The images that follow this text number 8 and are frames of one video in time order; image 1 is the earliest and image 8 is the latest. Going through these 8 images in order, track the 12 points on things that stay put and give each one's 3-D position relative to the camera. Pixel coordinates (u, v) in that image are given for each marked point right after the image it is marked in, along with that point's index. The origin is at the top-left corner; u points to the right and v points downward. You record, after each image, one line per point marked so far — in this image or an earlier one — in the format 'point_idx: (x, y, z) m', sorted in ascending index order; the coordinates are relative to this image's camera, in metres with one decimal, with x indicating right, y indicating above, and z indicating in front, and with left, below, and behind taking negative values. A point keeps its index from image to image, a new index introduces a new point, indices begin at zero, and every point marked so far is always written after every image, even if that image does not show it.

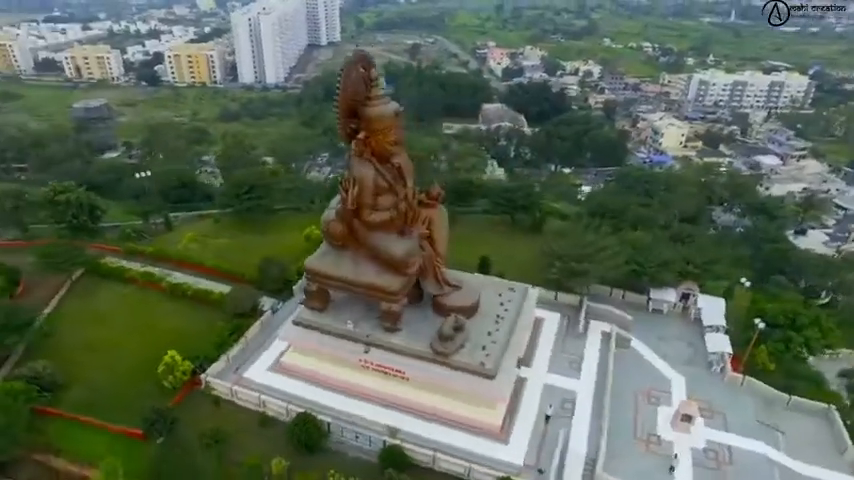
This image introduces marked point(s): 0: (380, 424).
0: (-1.1, -4.0, +11.7) m
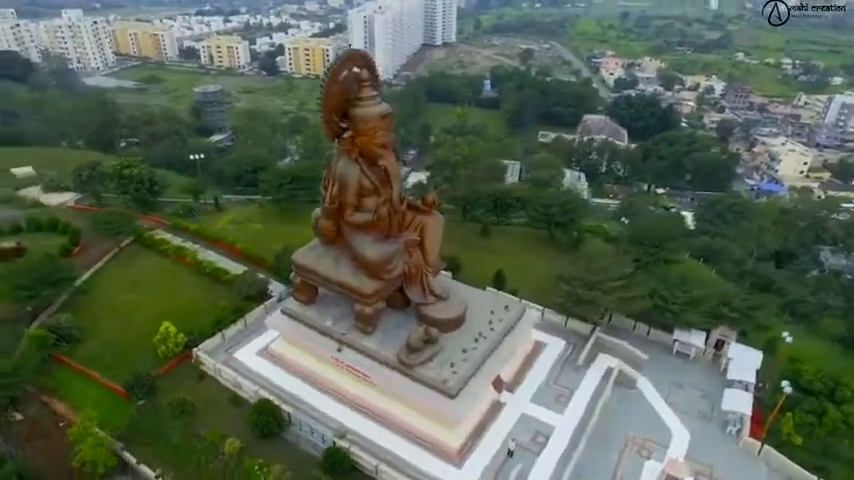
0: (-1.9, -4.0, +11.7) m
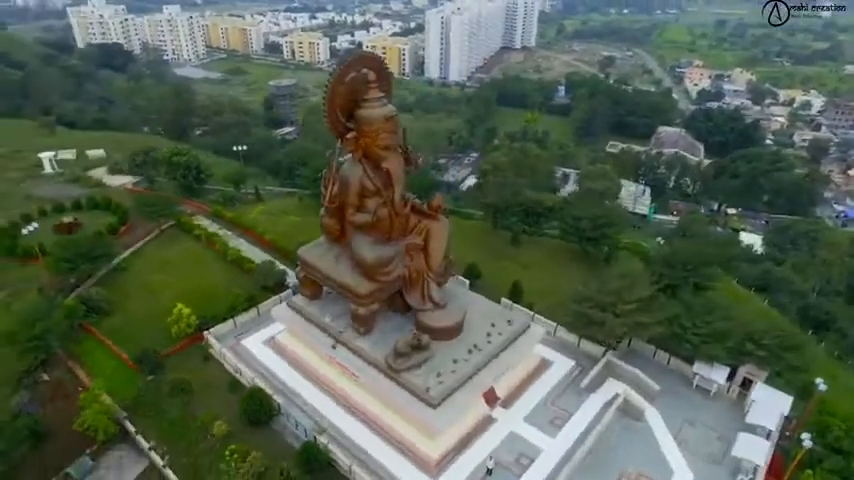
0: (-2.3, -3.9, +11.9) m
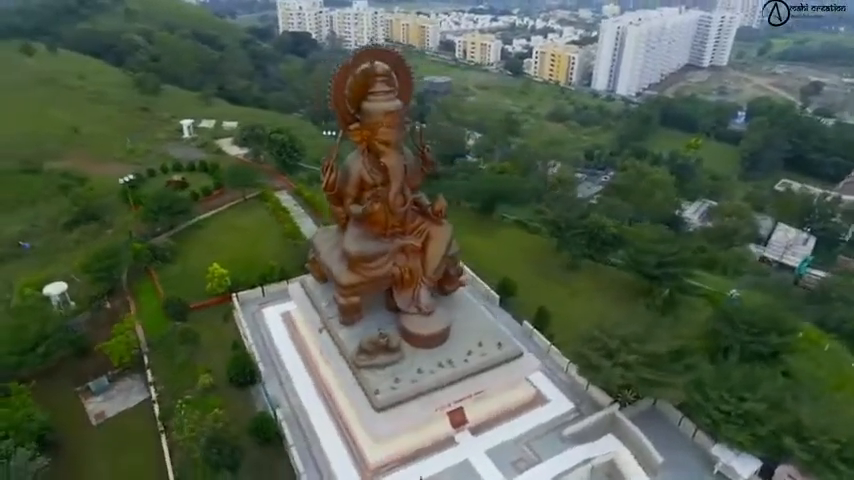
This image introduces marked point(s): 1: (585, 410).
0: (-3.0, -3.6, +12.2) m
1: (+3.6, -3.9, +12.3) m
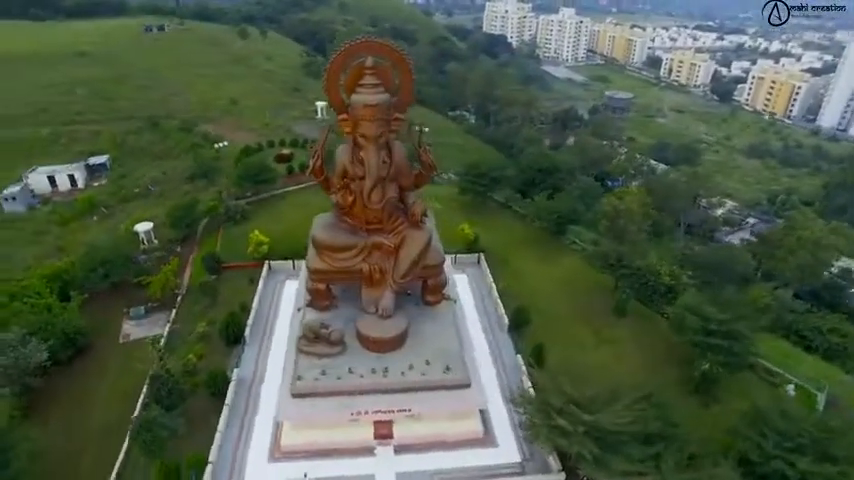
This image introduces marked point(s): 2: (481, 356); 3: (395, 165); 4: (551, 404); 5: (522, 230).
0: (-4.0, -3.0, +12.9) m
1: (+2.1, -4.6, +10.7) m
2: (+1.3, -2.9, +13.2) m
3: (-0.7, +1.6, +11.7) m
4: (+2.3, -3.0, +9.9) m
5: (+3.4, +0.4, +19.4) m
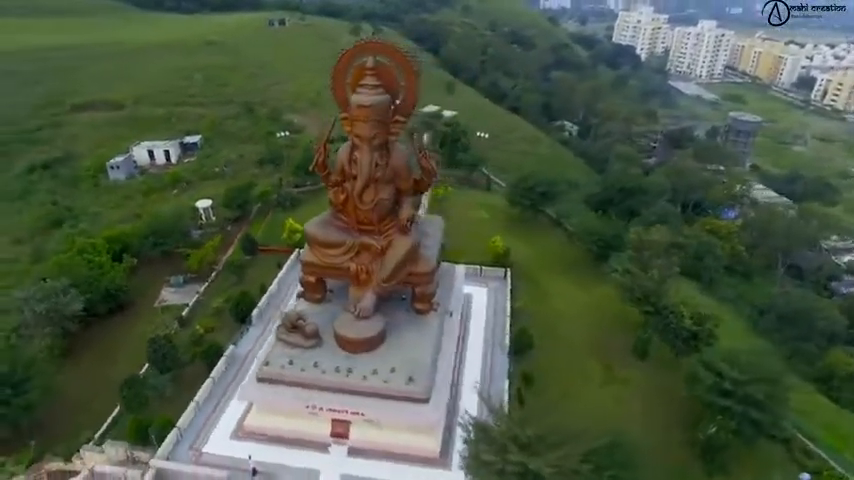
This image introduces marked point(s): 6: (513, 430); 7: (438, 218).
0: (-4.3, -2.6, +13.5) m
1: (+1.0, -4.9, +10.2) m
2: (+1.0, -3.2, +12.7) m
3: (-0.8, +1.5, +11.6) m
4: (+1.2, -3.4, +9.2) m
5: (+4.7, -0.3, +18.3) m
6: (+1.6, -3.3, +9.3) m
7: (+0.3, +0.6, +13.8) m
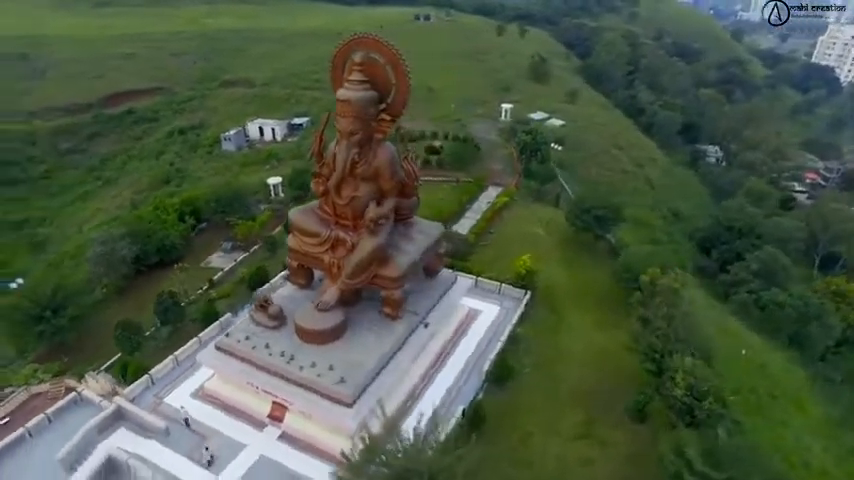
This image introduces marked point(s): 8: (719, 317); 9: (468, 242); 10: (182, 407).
0: (-4.7, -2.0, +14.3) m
1: (-1.0, -5.1, +9.7) m
2: (0.0, -3.4, +12.2) m
3: (-1.2, +1.6, +11.5) m
4: (-0.8, -3.5, +8.8) m
5: (+5.5, -1.3, +16.4) m
6: (-0.3, -3.5, +8.7) m
7: (+0.2, +0.4, +13.3) m
8: (+9.4, -2.5, +17.4) m
9: (+1.4, -0.1, +17.5) m
10: (-5.3, -3.6, +11.8) m
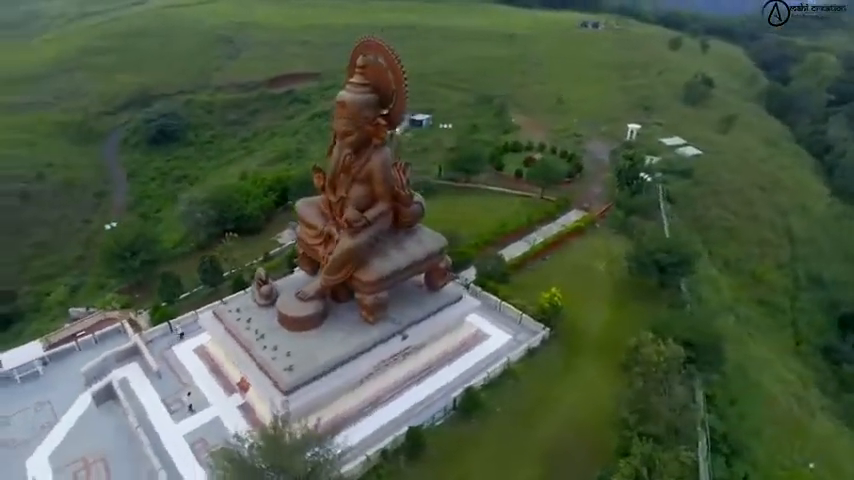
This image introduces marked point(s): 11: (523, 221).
0: (-4.4, -1.5, +15.5) m
1: (-2.8, -5.0, +10.0) m
2: (-0.9, -3.6, +12.0) m
3: (-1.3, +1.5, +11.6) m
4: (-2.7, -3.5, +9.0) m
5: (+6.0, -2.6, +14.3) m
6: (-2.3, -3.6, +8.8) m
7: (+0.4, 0.0, +12.9) m
8: (+9.7, -4.5, +14.0) m
9: (+2.6, -0.7, +16.5) m
10: (-6.0, -2.9, +13.3) m
11: (+3.1, +0.9, +19.3) m
